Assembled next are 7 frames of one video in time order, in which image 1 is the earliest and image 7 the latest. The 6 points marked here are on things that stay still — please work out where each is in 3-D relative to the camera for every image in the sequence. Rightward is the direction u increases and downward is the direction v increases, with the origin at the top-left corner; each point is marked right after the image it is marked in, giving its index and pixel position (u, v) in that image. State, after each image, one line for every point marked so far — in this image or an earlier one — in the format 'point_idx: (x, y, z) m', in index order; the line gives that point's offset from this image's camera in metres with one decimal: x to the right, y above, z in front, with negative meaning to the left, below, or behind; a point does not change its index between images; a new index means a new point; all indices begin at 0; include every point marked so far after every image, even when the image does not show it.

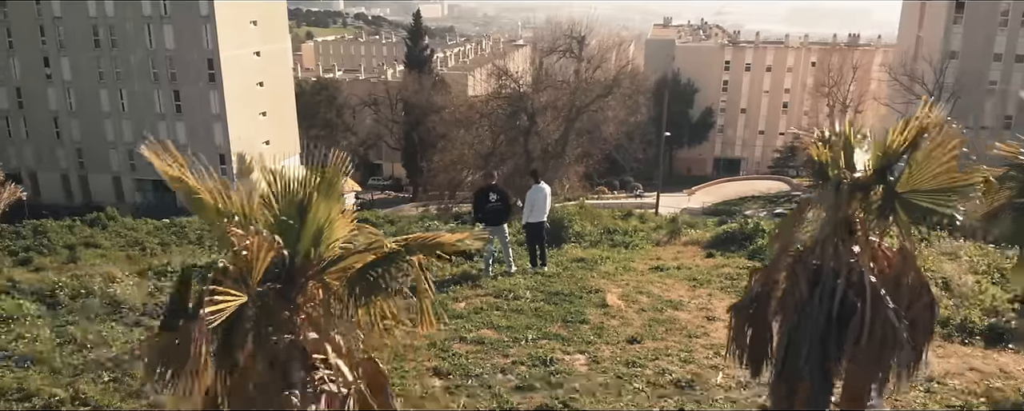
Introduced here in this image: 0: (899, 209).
0: (+3.1, 0.0, +3.7) m
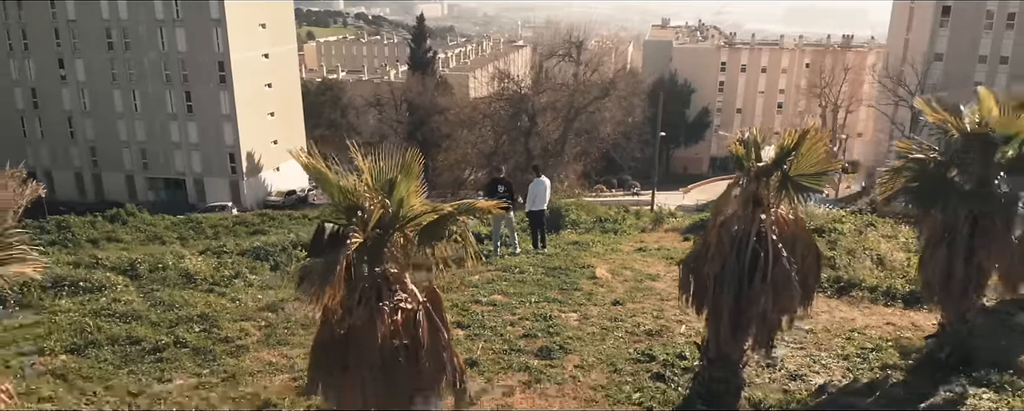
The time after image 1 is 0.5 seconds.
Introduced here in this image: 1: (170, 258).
0: (+3.2, +0.2, +5.3) m
1: (-7.6, -1.2, +10.2) m
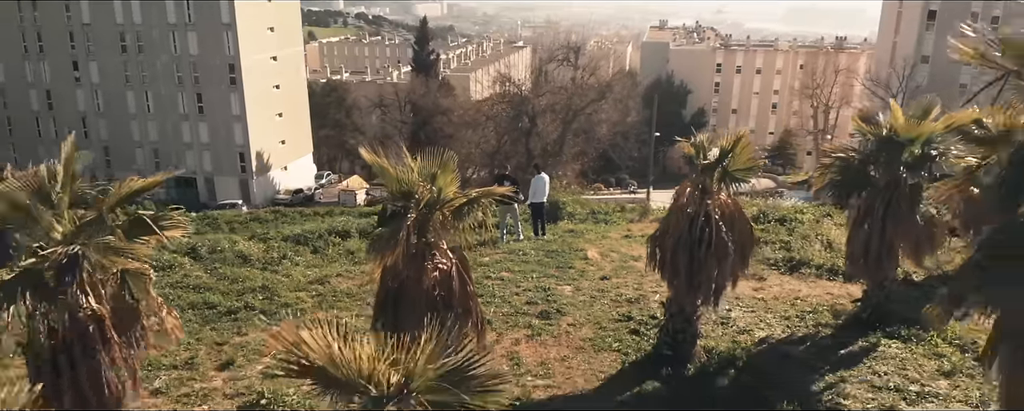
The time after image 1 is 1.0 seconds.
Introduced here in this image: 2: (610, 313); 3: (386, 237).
0: (+3.4, +0.4, +7.1) m
1: (-7.5, -1.0, +12.0) m
2: (+2.0, -2.2, +9.3) m
3: (-1.7, -0.4, +6.5) m
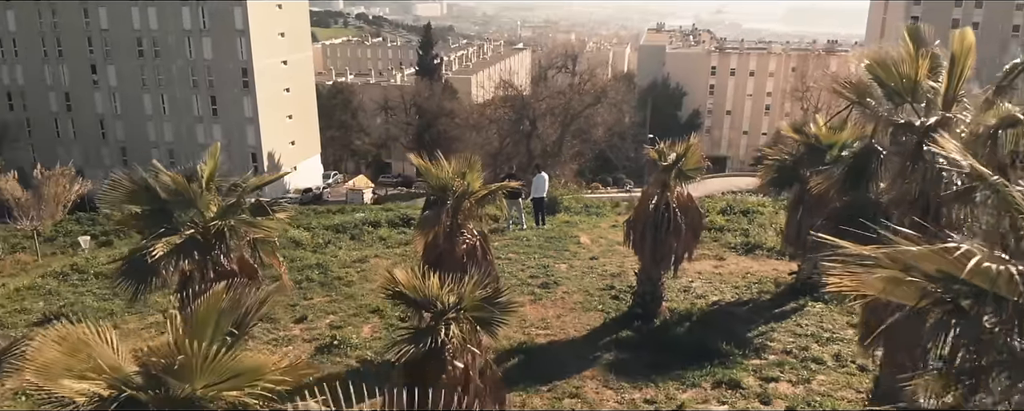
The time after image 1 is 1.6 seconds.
0: (+3.5, +0.6, +9.4) m
1: (-7.4, -0.8, +14.3) m
2: (+2.2, -2.0, +11.6) m
3: (-1.5, -0.3, +8.8) m
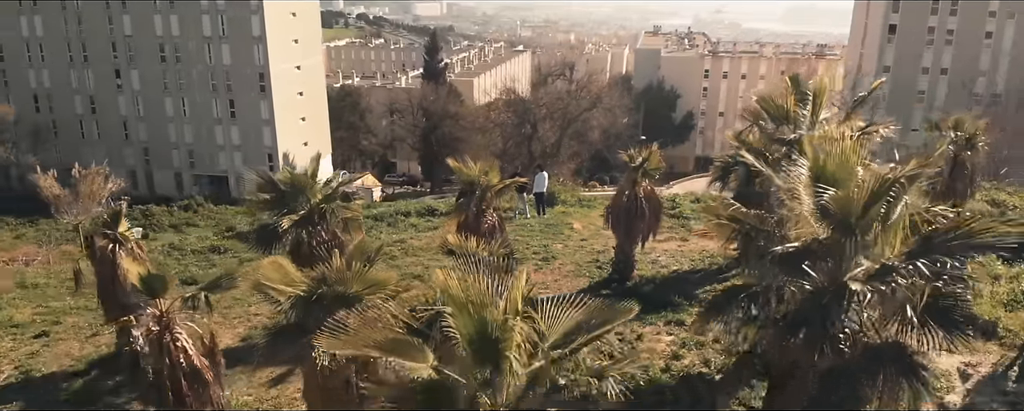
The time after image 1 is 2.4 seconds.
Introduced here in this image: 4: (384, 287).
0: (+3.8, +0.9, +12.8) m
1: (-7.1, -0.5, +17.7) m
2: (+2.4, -1.7, +15.0) m
3: (-1.3, 0.0, +12.2) m
4: (-2.2, -1.4, +8.2) m
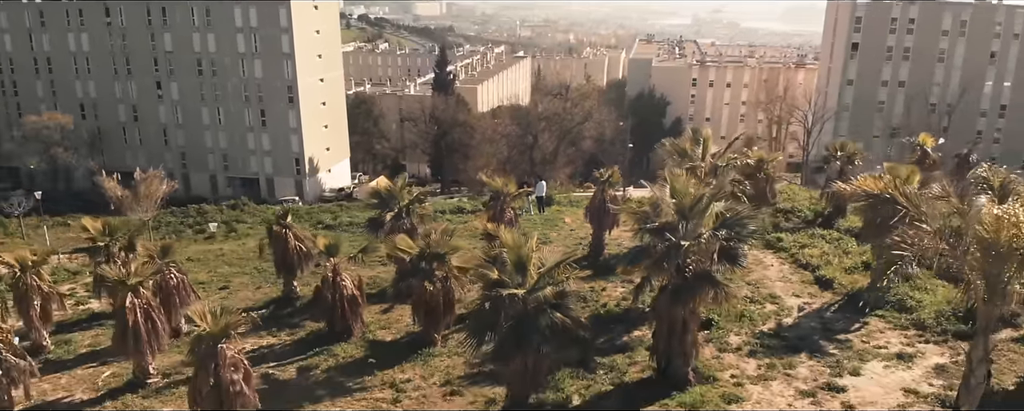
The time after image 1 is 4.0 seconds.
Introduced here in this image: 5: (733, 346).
0: (+4.3, +0.9, +19.6) m
1: (-6.6, -0.5, +24.5) m
2: (+2.9, -1.7, +21.9) m
3: (-0.8, 0.0, +19.0) m
4: (-1.7, -1.4, +15.0) m
5: (+7.5, -4.8, +15.7) m
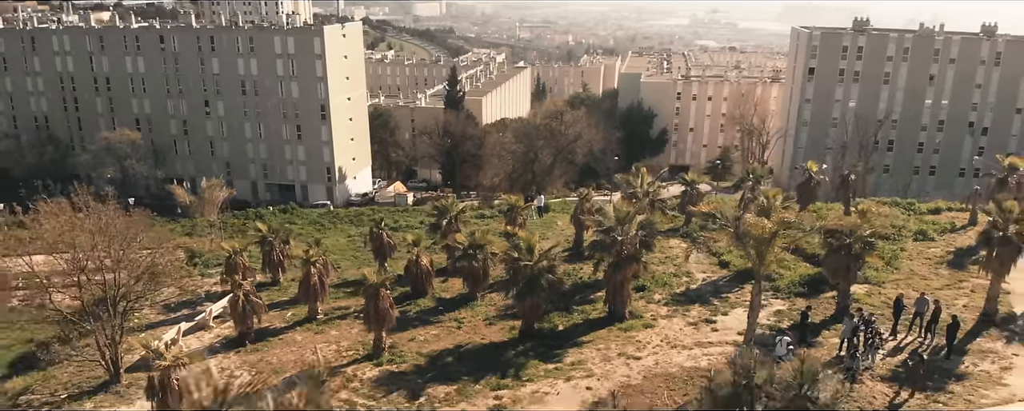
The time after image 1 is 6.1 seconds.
0: (+4.9, +0.3, +30.0) m
1: (-6.0, -1.1, +34.9) m
2: (+3.5, -2.3, +32.2) m
3: (-0.2, -0.6, +29.4) m
4: (-1.1, -2.0, +25.4) m
5: (+8.2, -5.4, +26.0) m
